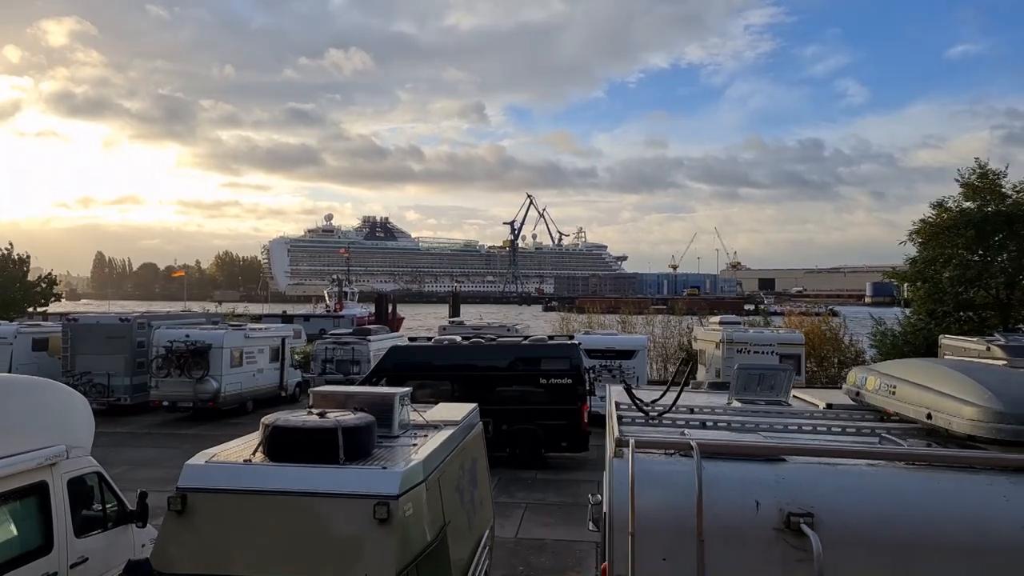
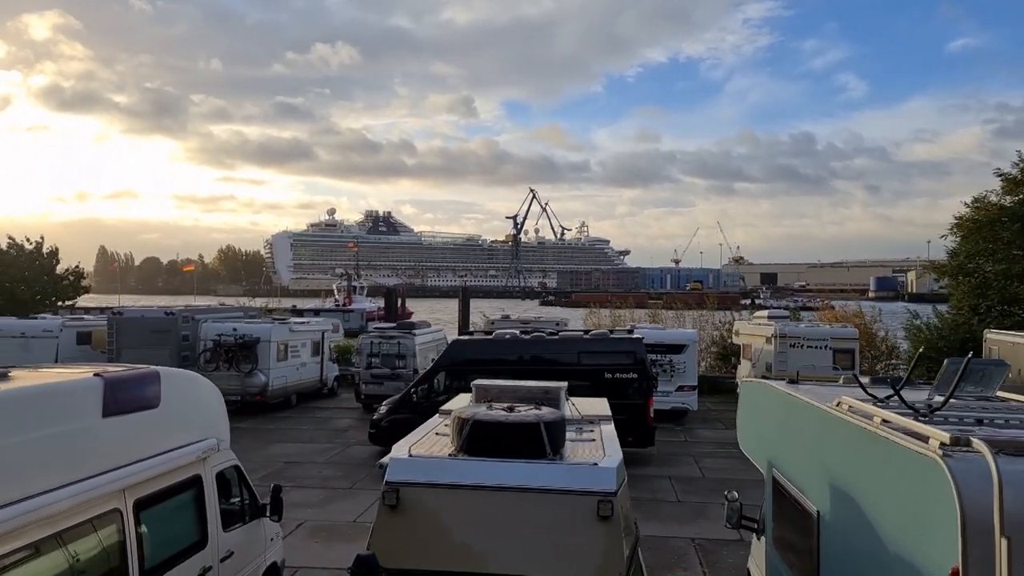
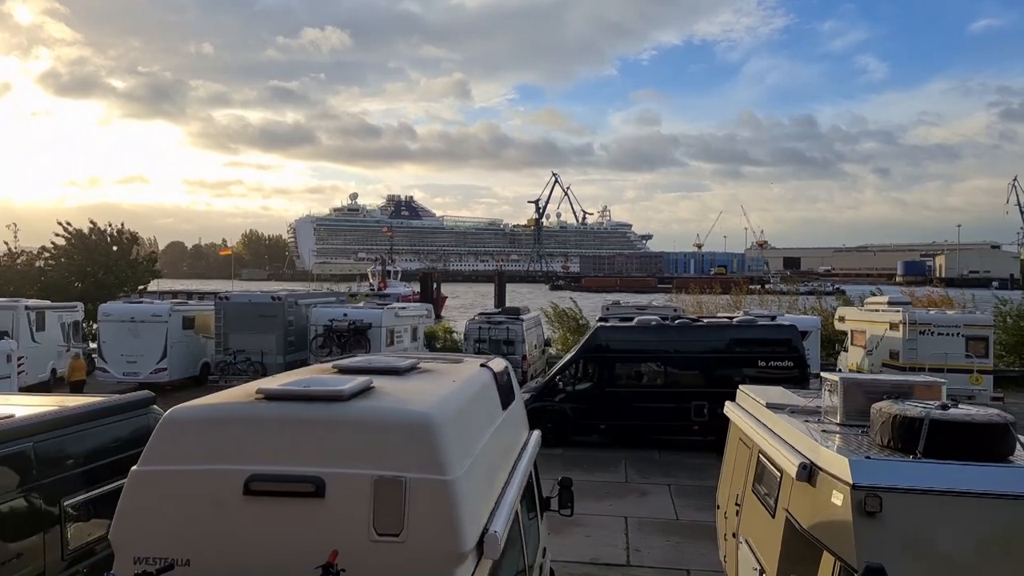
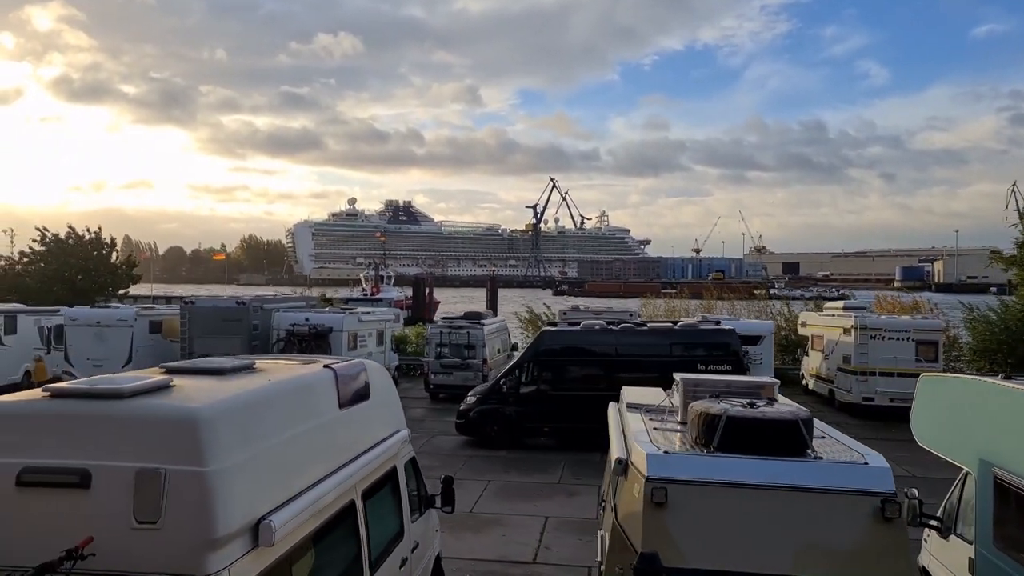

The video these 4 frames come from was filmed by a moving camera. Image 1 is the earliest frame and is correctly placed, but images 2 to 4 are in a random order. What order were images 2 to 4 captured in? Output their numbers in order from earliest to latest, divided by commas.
2, 4, 3
